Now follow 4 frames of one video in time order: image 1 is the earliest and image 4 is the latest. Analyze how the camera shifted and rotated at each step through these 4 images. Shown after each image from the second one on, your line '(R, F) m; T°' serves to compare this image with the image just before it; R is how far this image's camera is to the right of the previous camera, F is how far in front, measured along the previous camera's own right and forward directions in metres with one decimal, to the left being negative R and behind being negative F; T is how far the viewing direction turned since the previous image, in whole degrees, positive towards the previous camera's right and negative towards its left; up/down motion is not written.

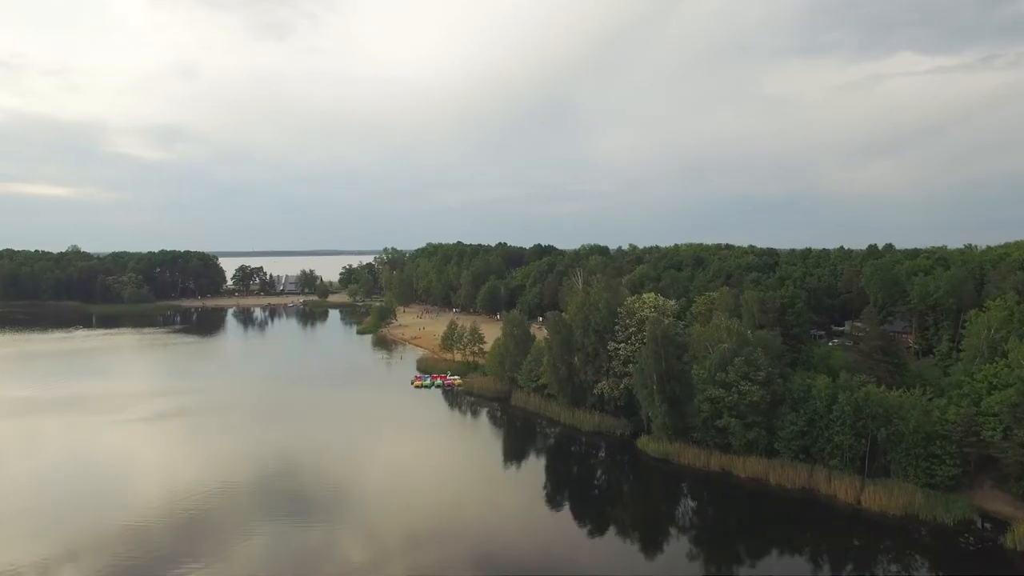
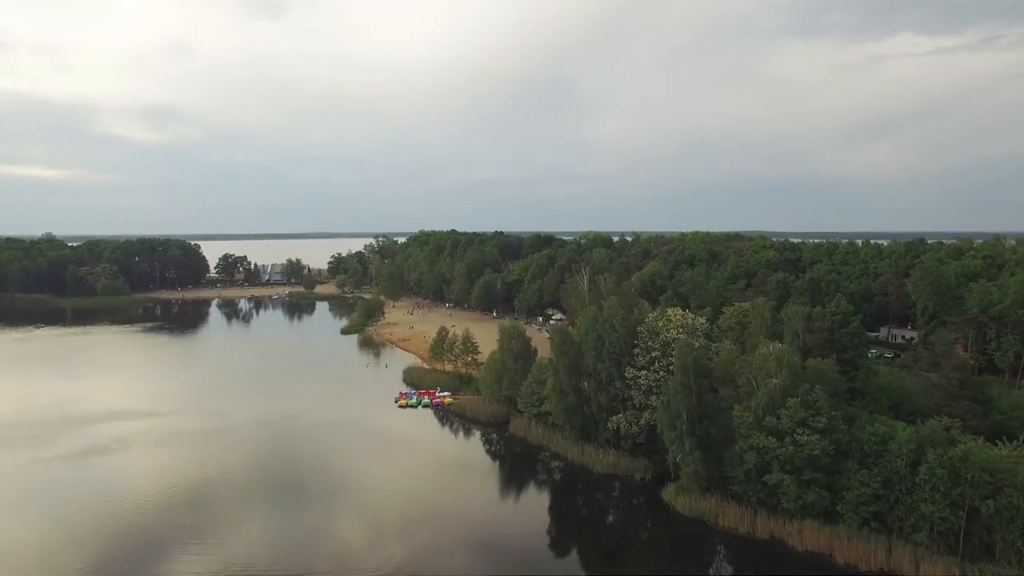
(-0.1, +6.2) m; 0°
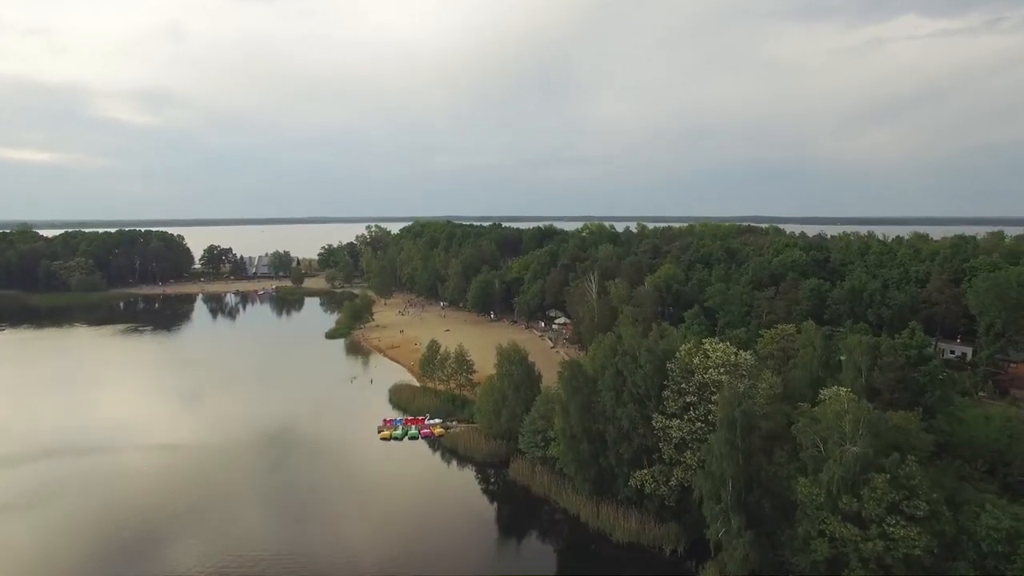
(-0.1, +5.9) m; 0°
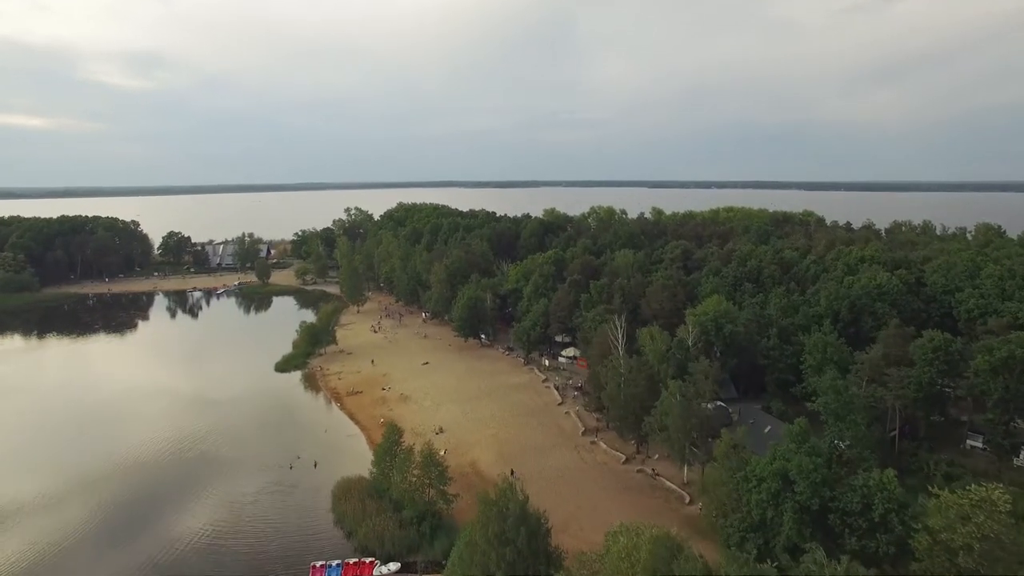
(+0.3, +14.2) m; 0°
